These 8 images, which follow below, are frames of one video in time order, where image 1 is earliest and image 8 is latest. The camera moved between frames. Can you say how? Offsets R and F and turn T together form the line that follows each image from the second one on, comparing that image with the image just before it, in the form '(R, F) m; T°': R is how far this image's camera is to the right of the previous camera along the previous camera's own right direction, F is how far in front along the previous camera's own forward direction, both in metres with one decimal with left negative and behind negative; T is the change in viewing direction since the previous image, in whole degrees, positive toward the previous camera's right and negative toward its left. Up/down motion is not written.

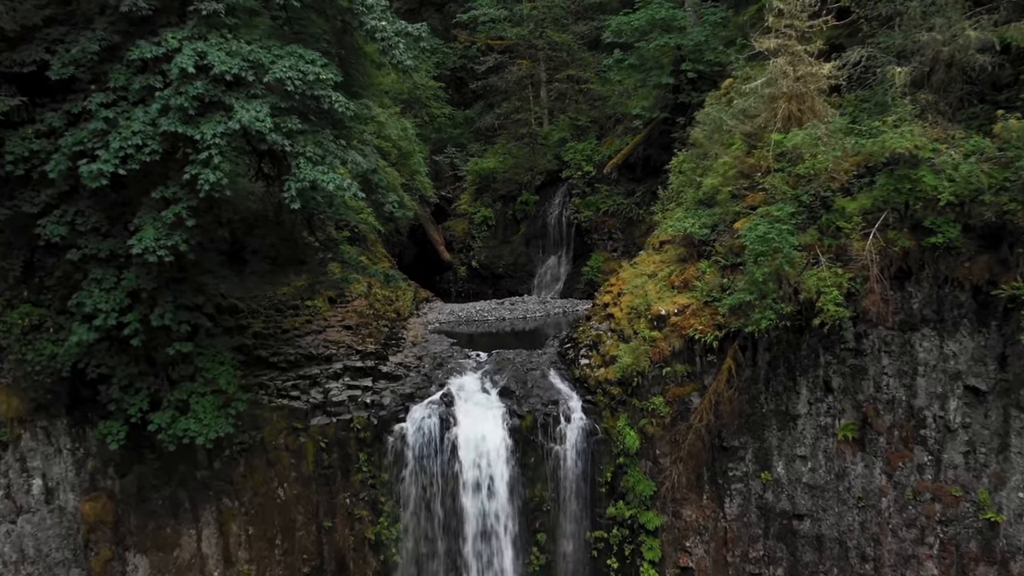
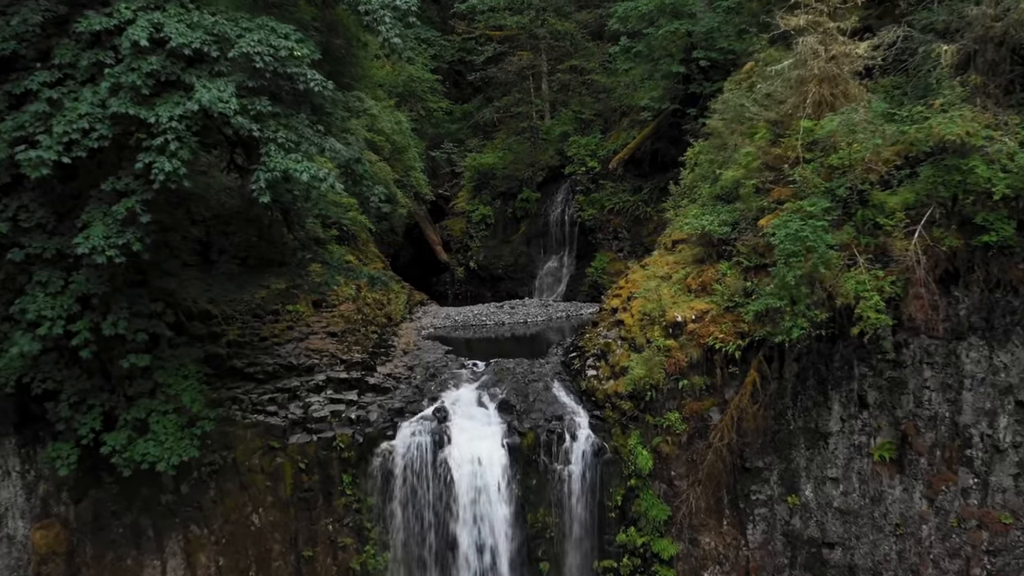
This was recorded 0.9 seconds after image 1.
(0.0, +0.8) m; 0°
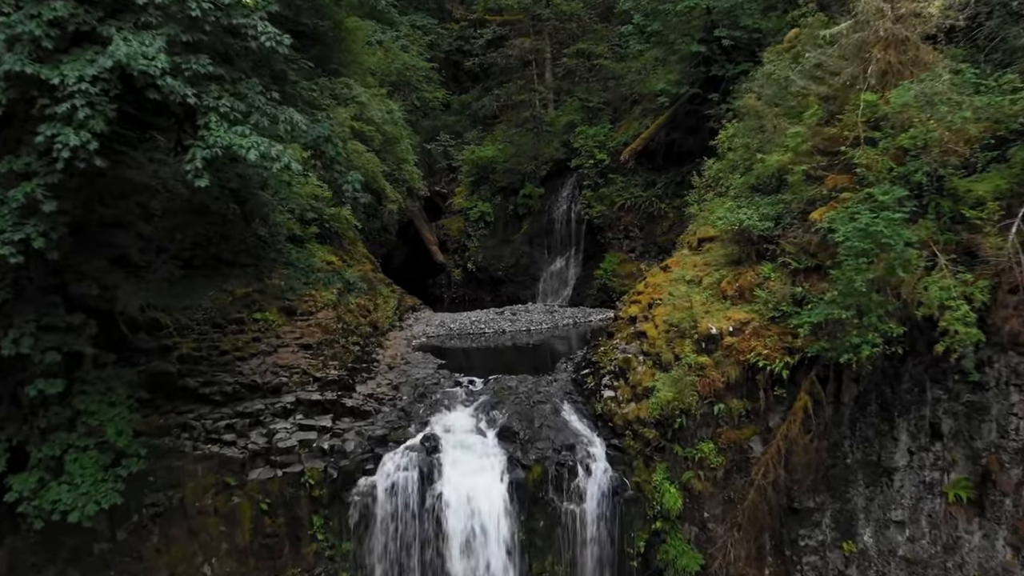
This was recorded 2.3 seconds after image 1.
(0.0, +1.2) m; 0°
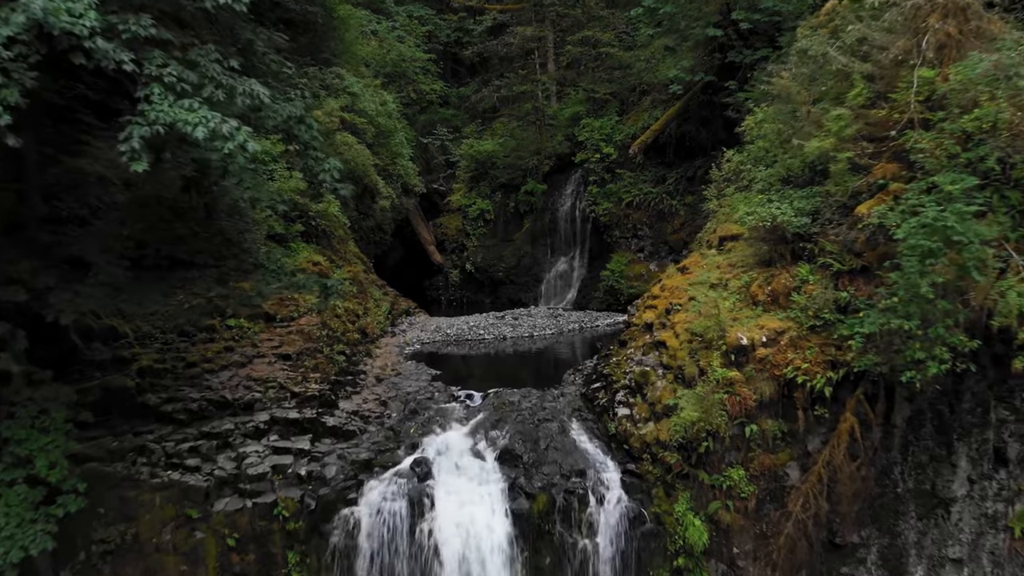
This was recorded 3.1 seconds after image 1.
(0.0, +0.8) m; 0°
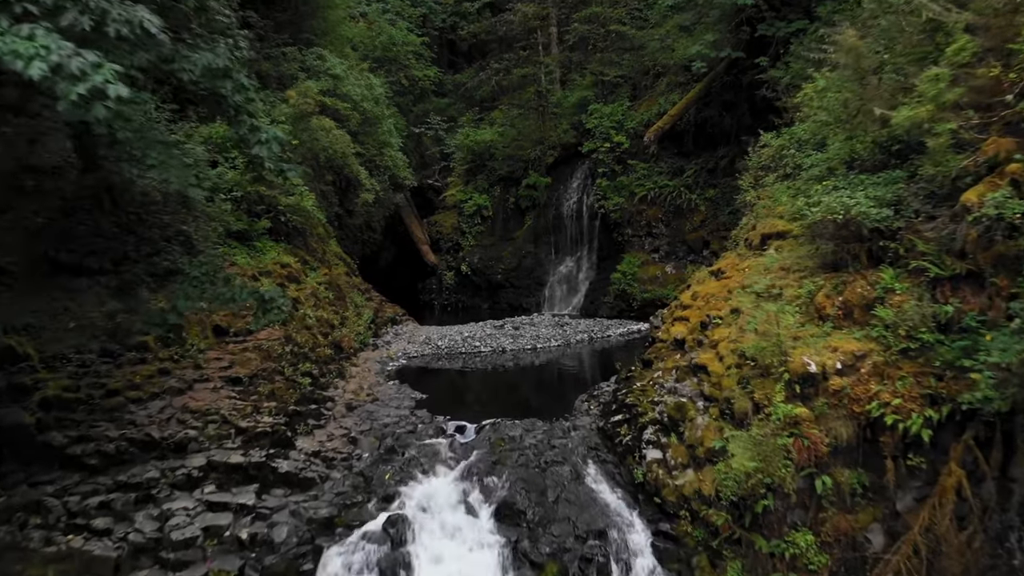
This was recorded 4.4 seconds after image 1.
(0.0, +1.3) m; 0°
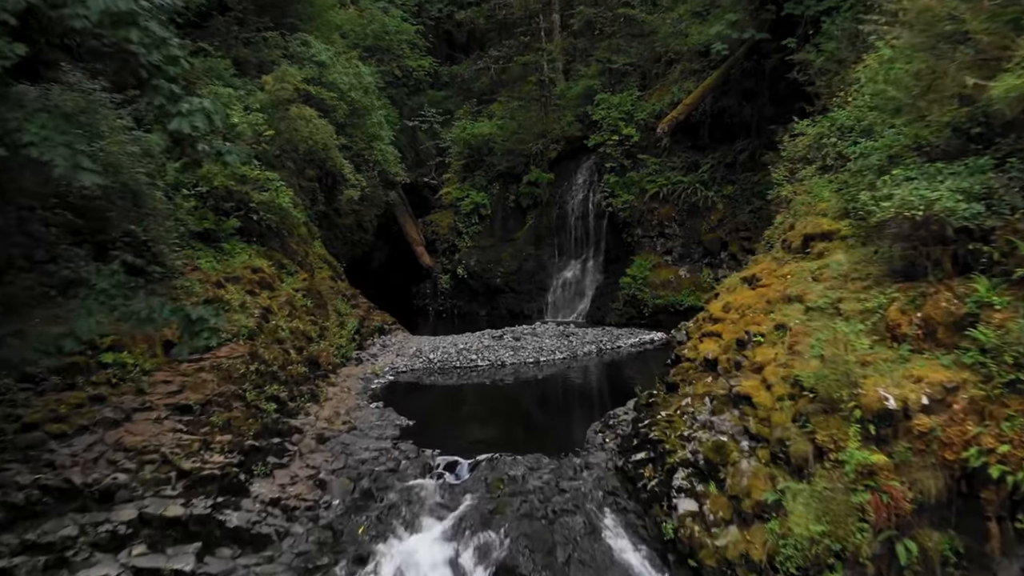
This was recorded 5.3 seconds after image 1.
(0.0, +0.9) m; 0°
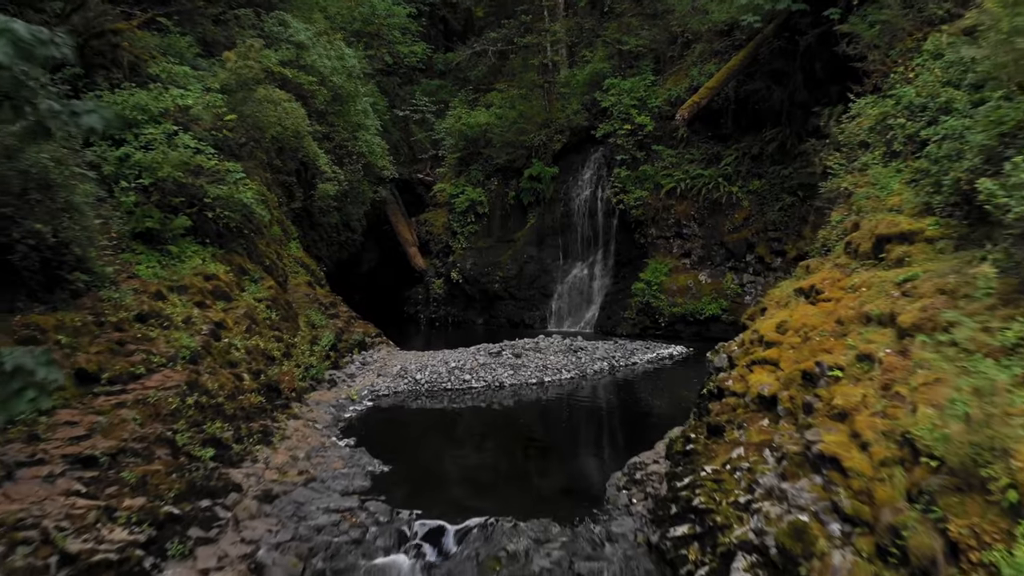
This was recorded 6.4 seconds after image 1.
(0.0, +1.1) m; 0°
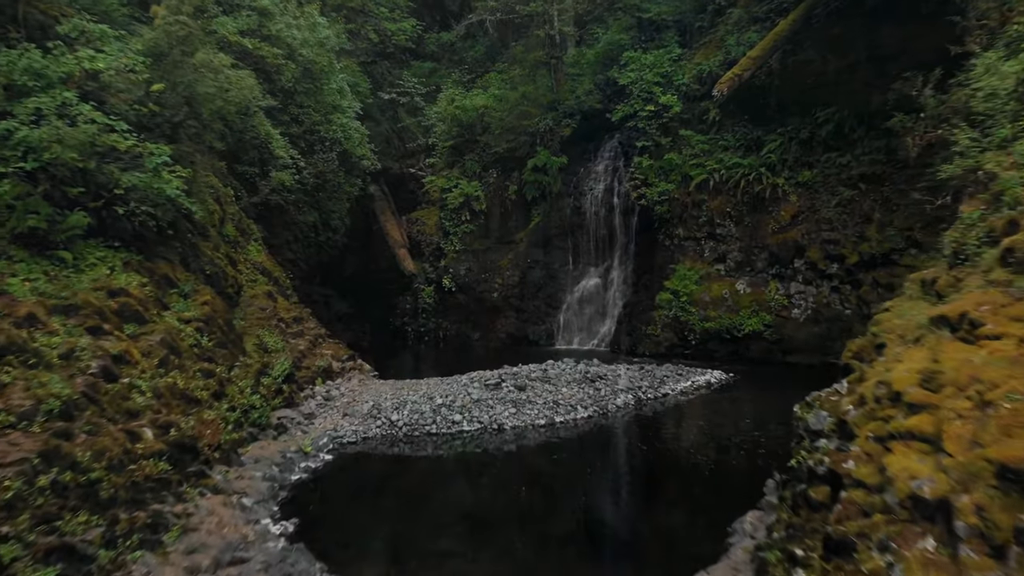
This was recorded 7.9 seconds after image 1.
(0.0, +1.5) m; 0°
